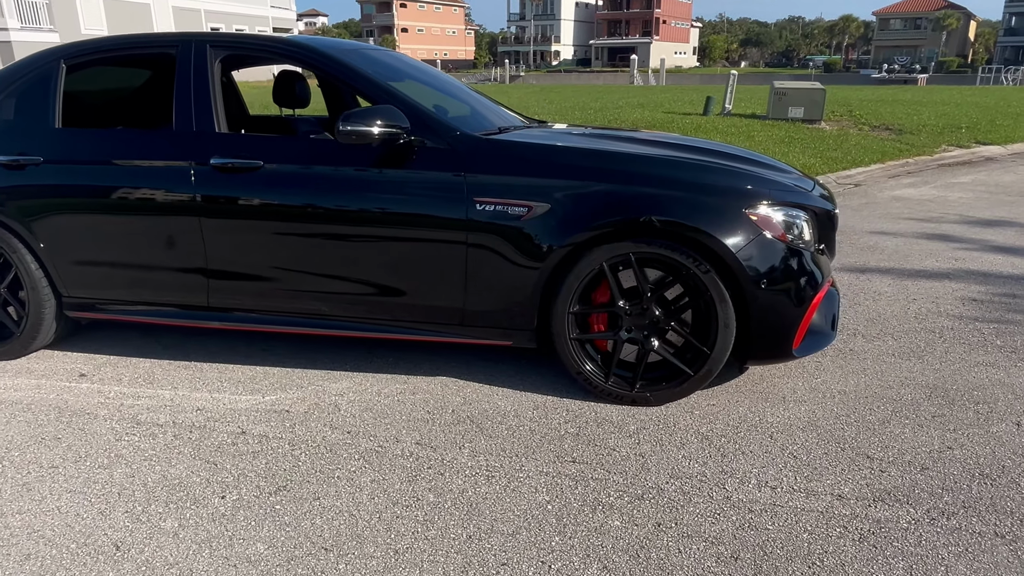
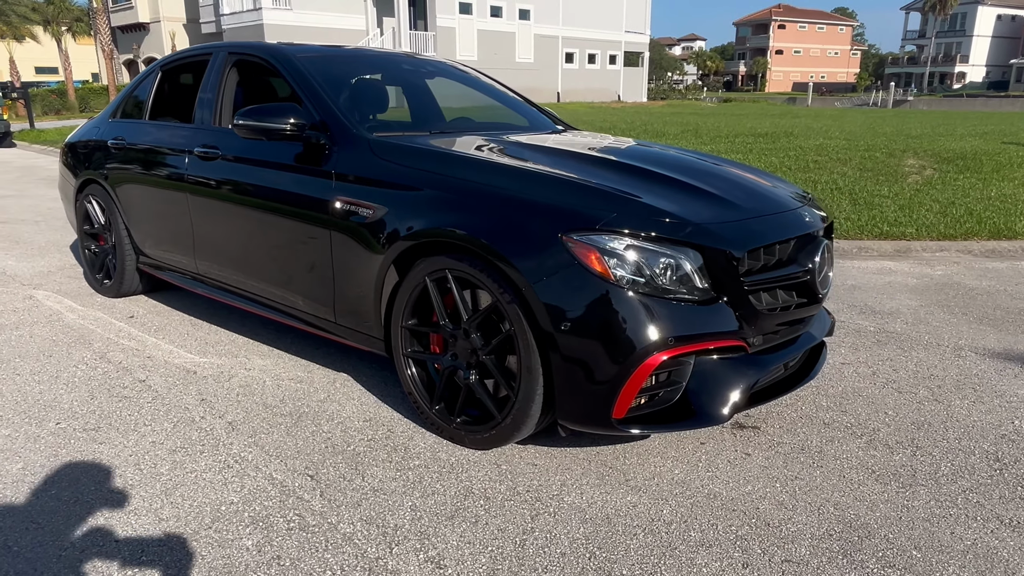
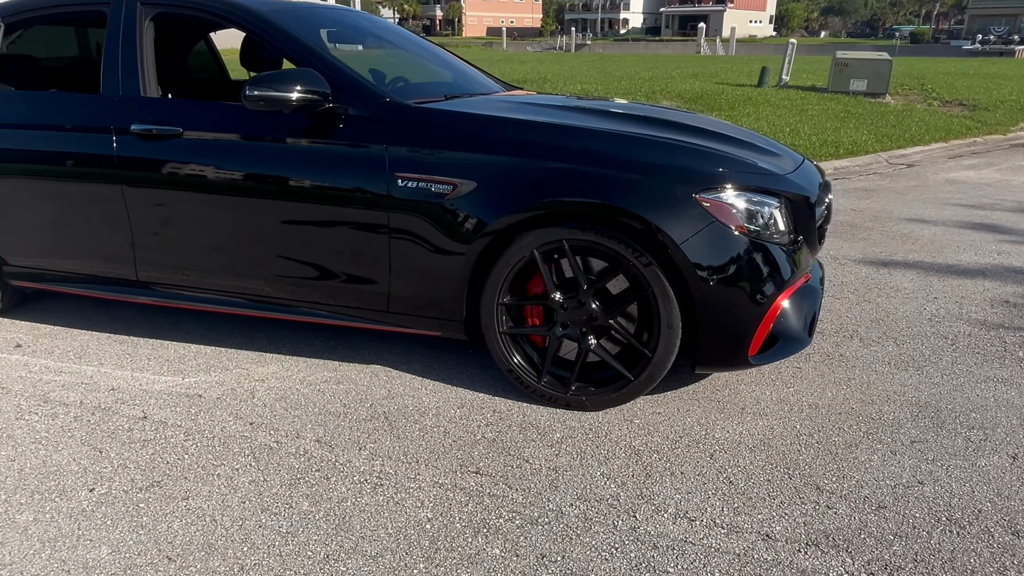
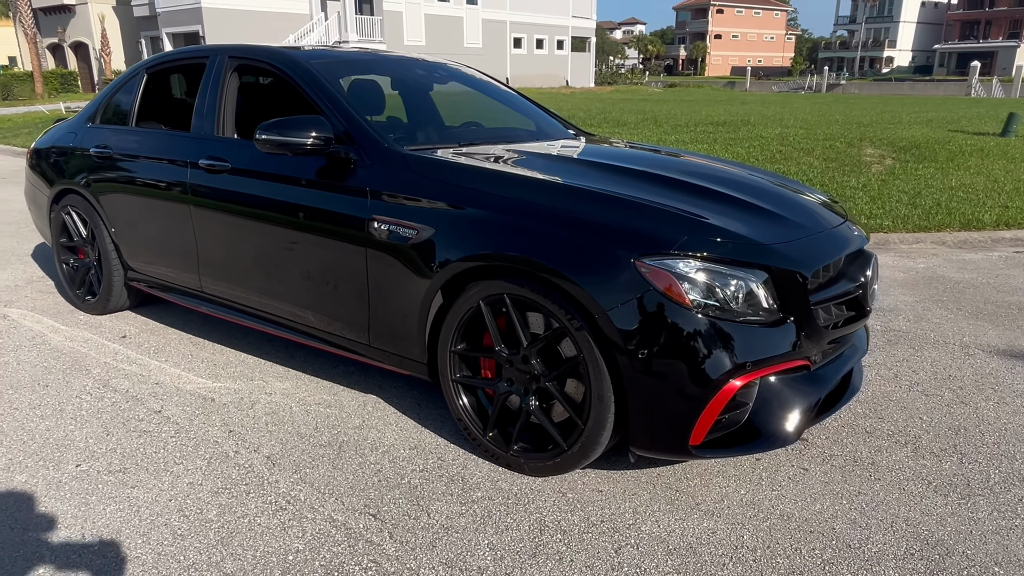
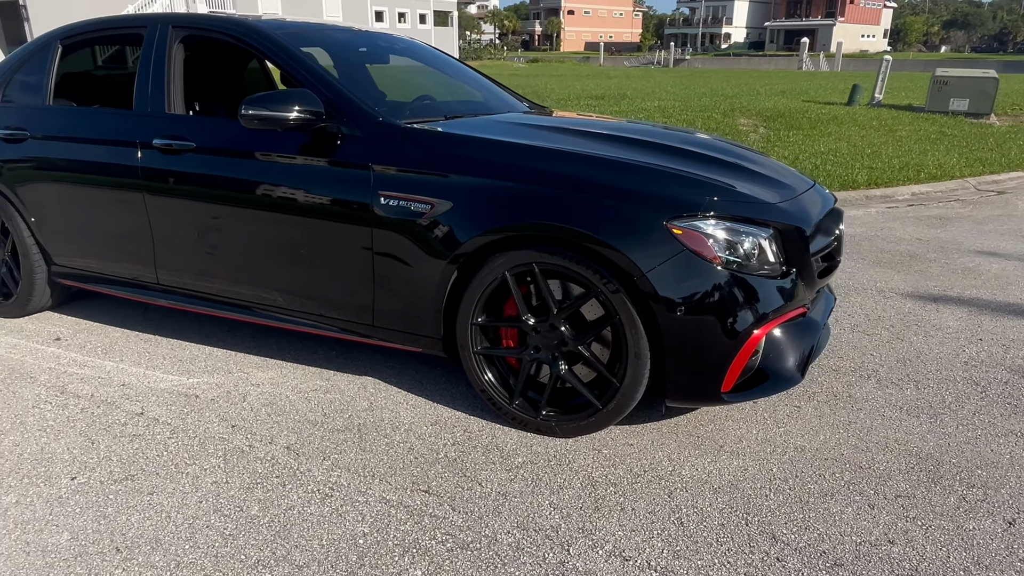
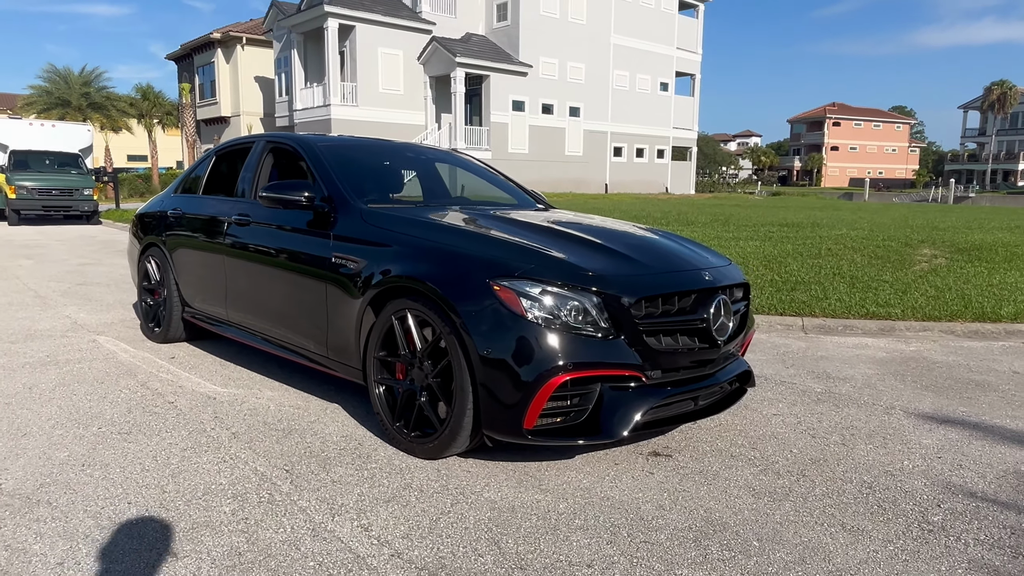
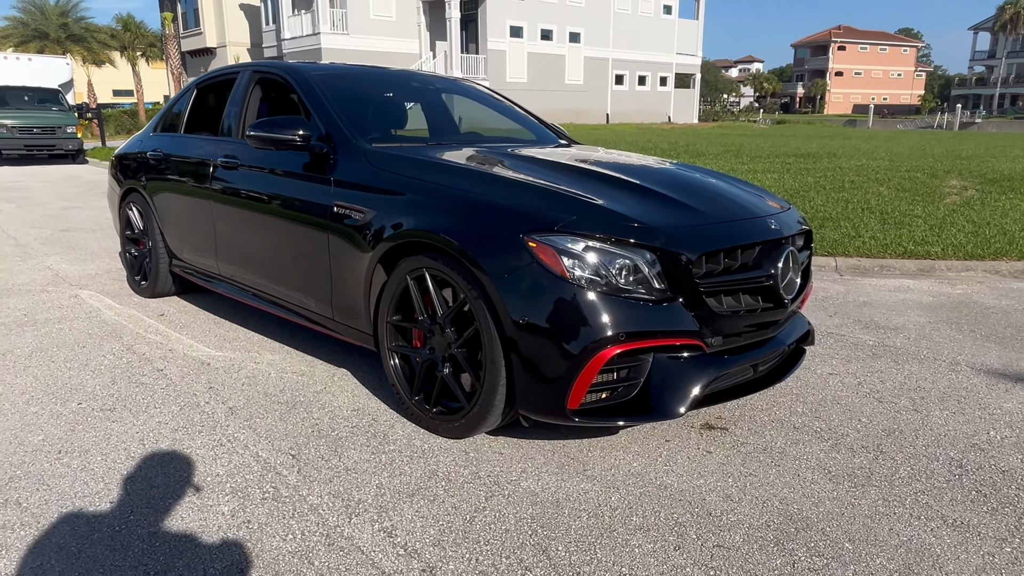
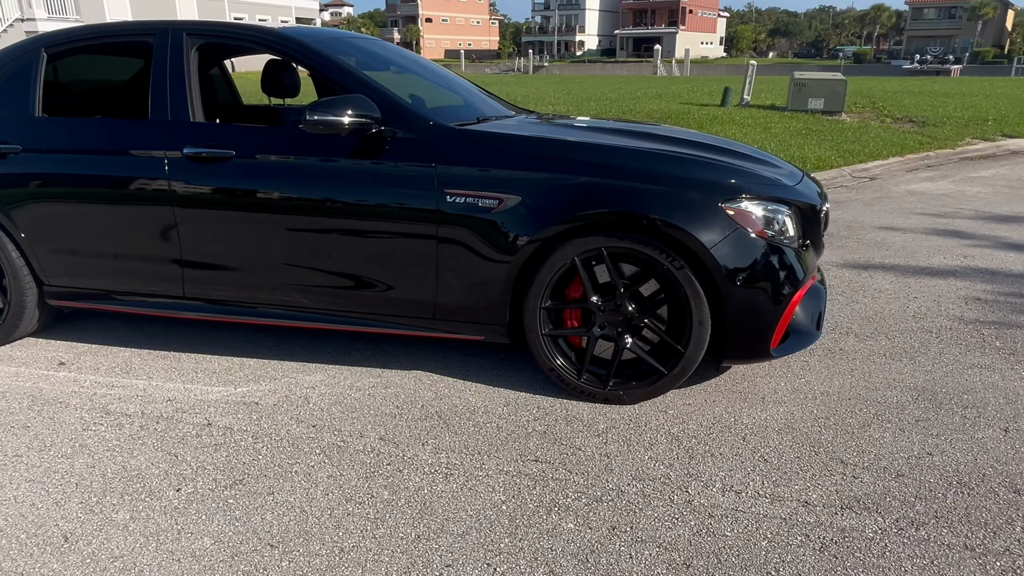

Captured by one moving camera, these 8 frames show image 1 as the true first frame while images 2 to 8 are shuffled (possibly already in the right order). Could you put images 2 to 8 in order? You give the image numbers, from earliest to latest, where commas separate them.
8, 3, 5, 4, 2, 7, 6
